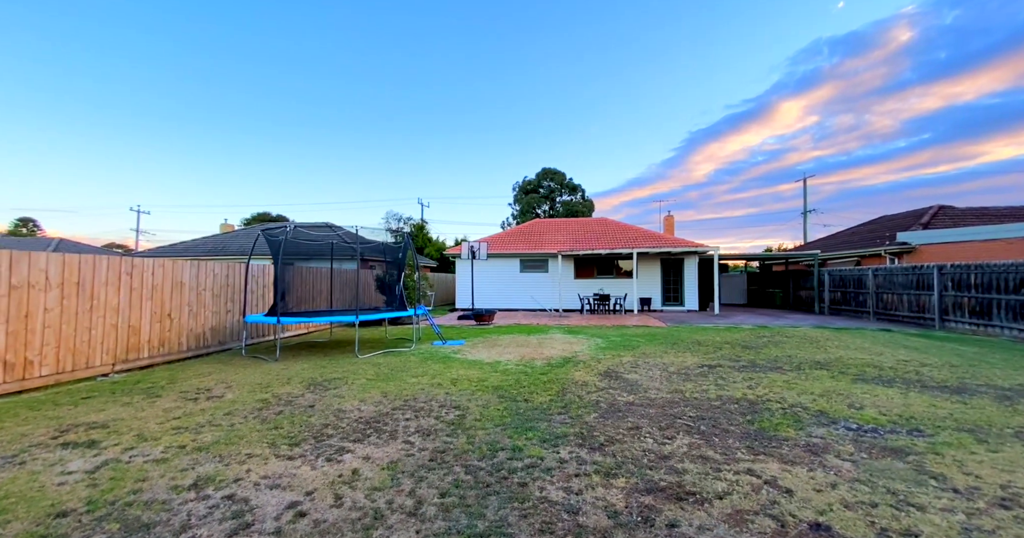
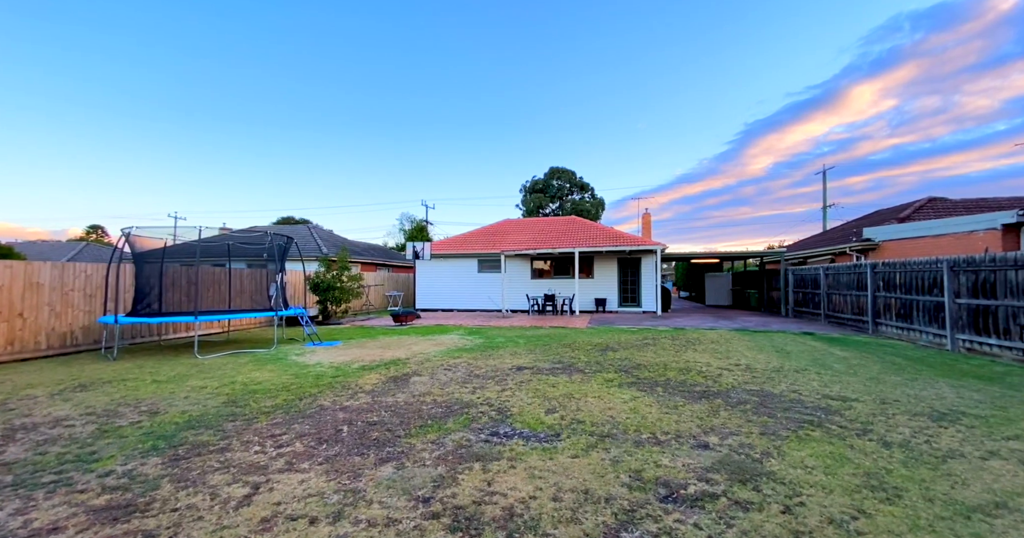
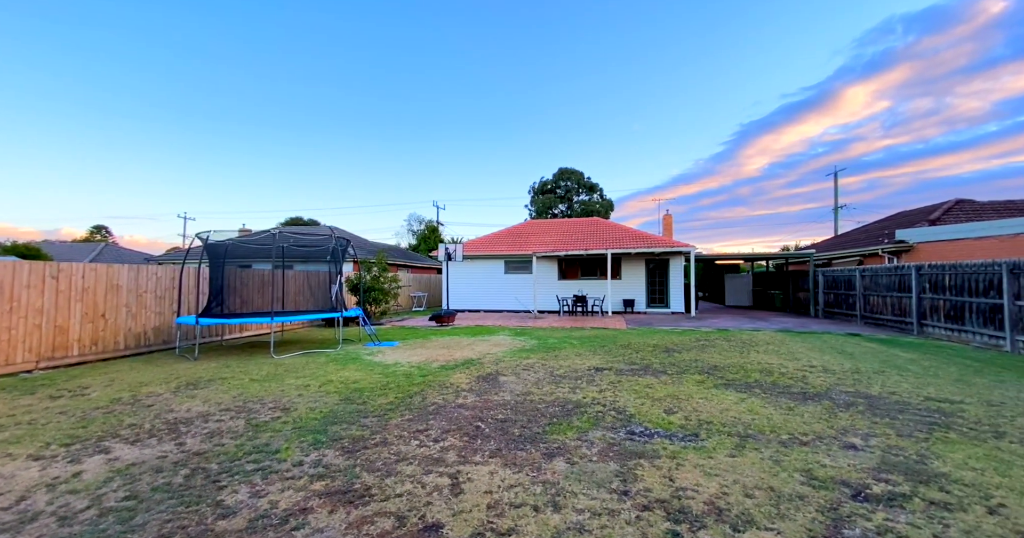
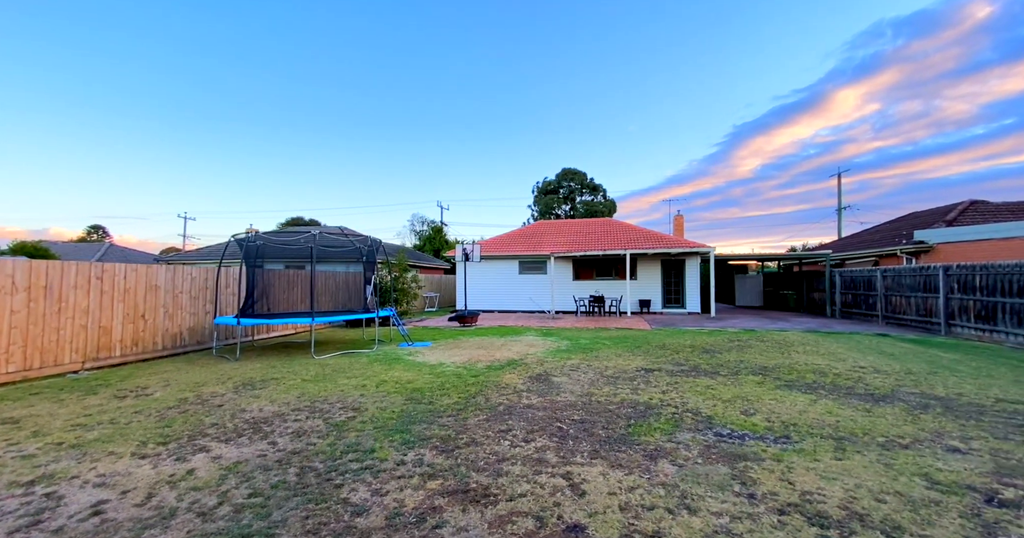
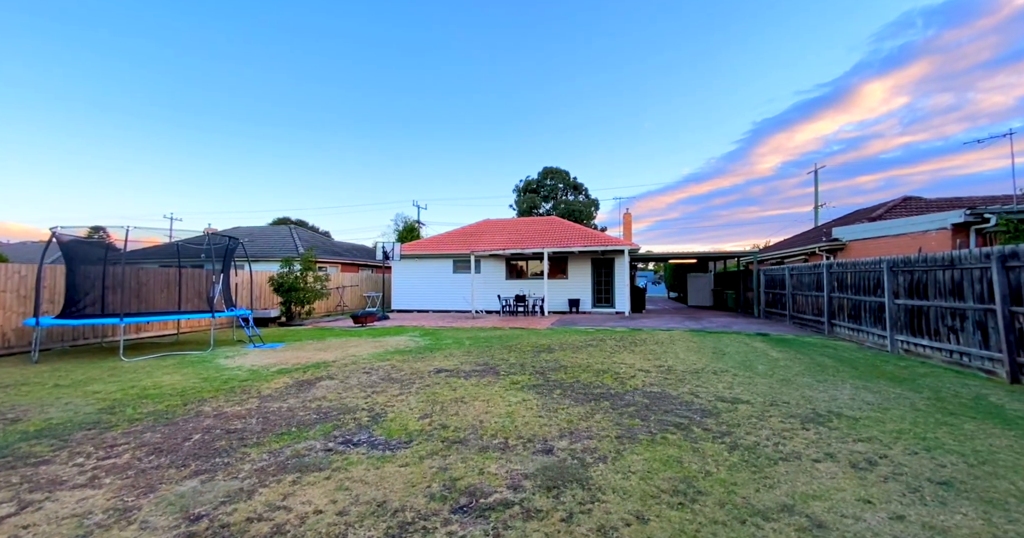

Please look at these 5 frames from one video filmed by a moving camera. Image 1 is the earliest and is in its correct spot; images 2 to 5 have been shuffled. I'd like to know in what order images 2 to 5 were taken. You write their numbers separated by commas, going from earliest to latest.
4, 3, 2, 5
